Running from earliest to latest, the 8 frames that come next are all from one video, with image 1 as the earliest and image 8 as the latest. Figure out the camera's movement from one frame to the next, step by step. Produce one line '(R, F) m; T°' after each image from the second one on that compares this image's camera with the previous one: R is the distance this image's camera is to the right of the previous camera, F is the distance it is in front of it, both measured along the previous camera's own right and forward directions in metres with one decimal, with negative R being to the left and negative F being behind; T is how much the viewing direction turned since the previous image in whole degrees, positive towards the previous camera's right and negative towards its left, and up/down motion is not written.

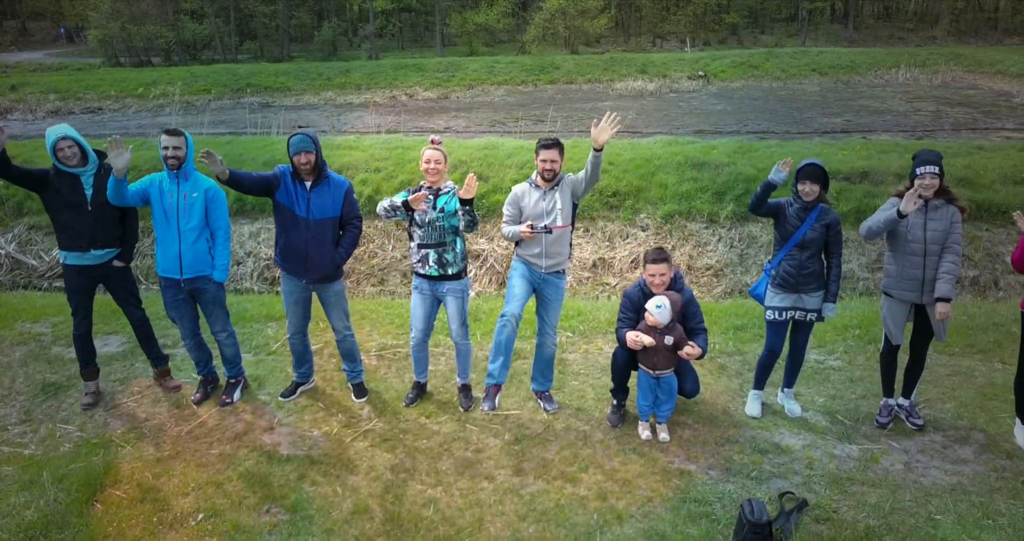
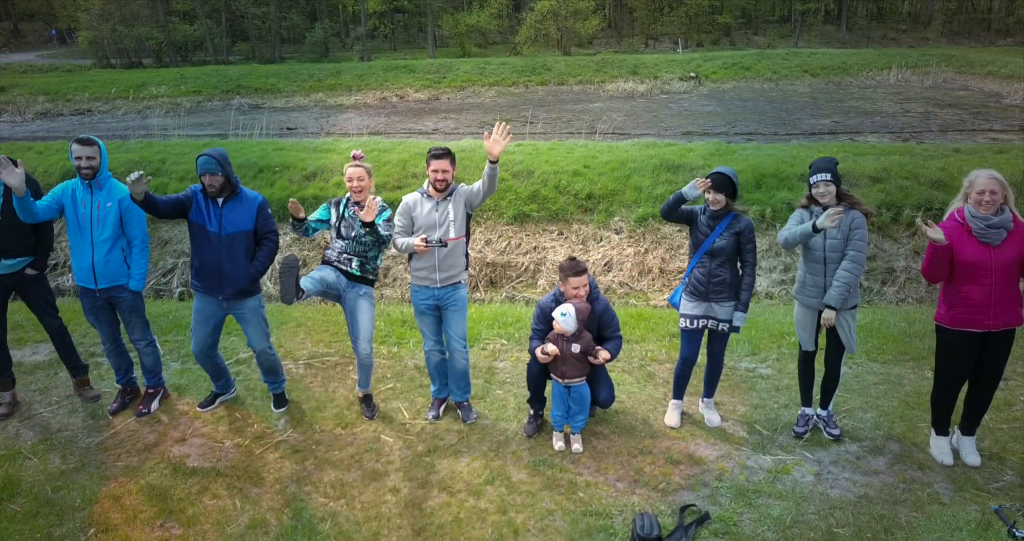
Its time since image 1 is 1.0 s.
(+0.5, 0.0) m; 0°
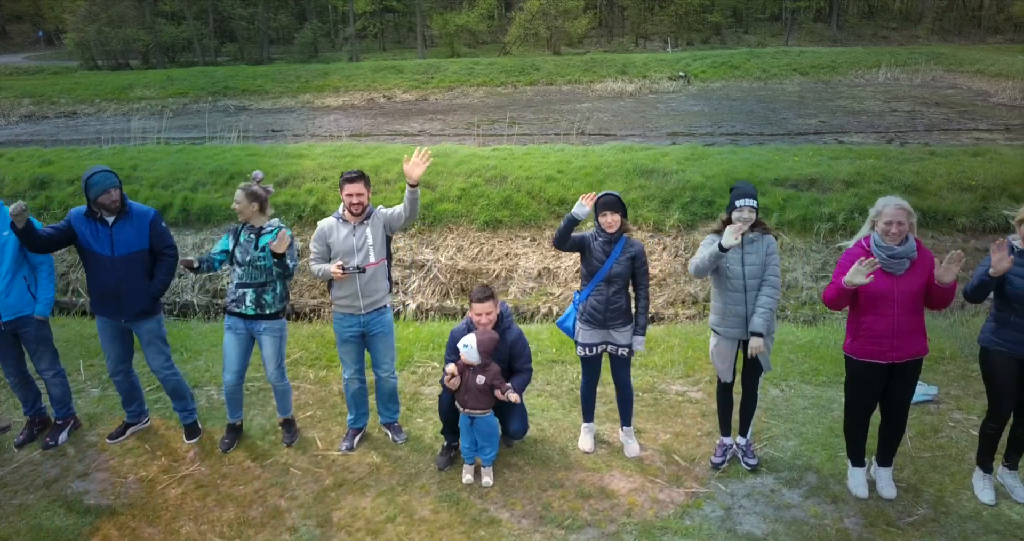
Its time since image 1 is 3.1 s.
(+0.5, +0.1) m; 0°
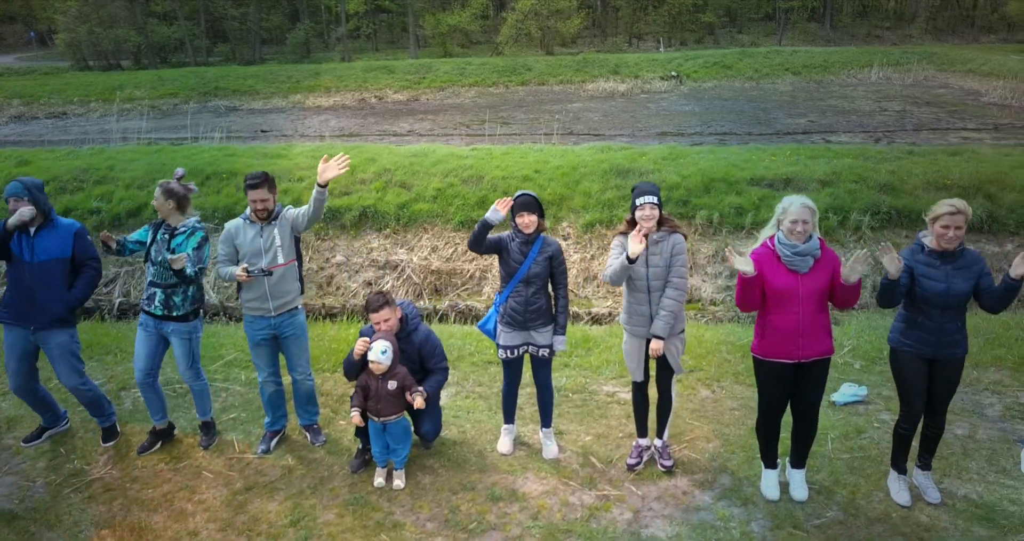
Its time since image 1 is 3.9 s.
(+0.5, +0.1) m; 0°
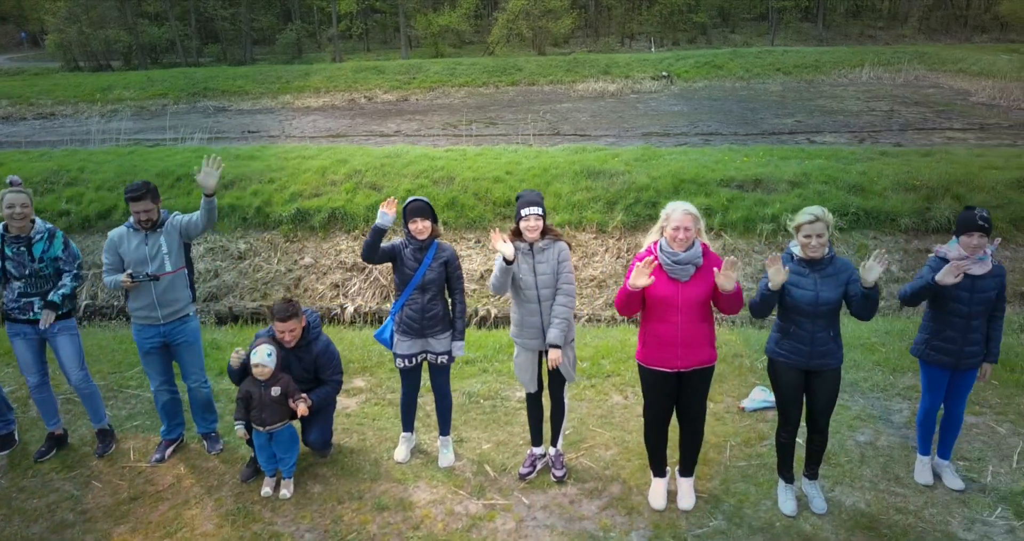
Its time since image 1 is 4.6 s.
(+0.7, 0.0) m; 0°
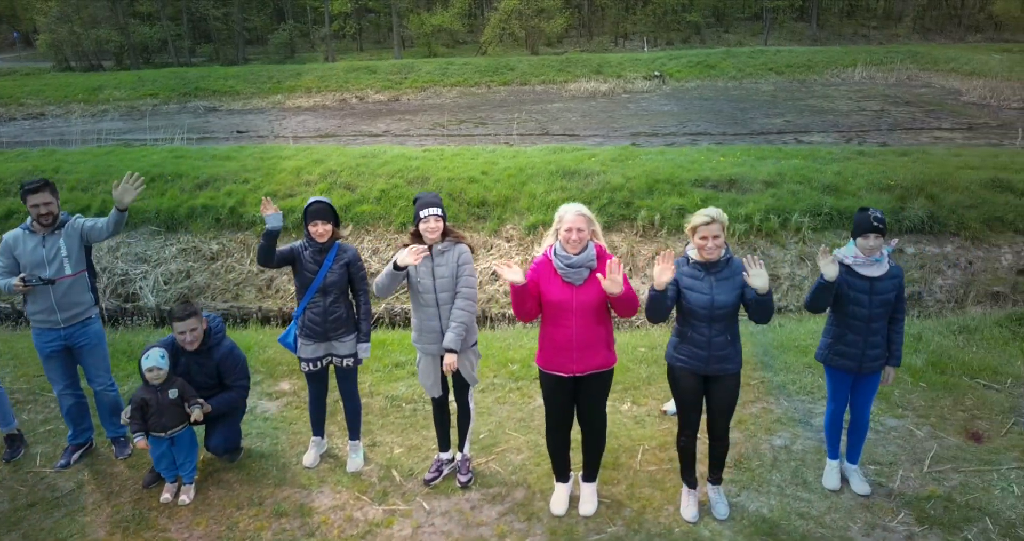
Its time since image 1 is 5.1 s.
(+0.6, +0.1) m; 0°
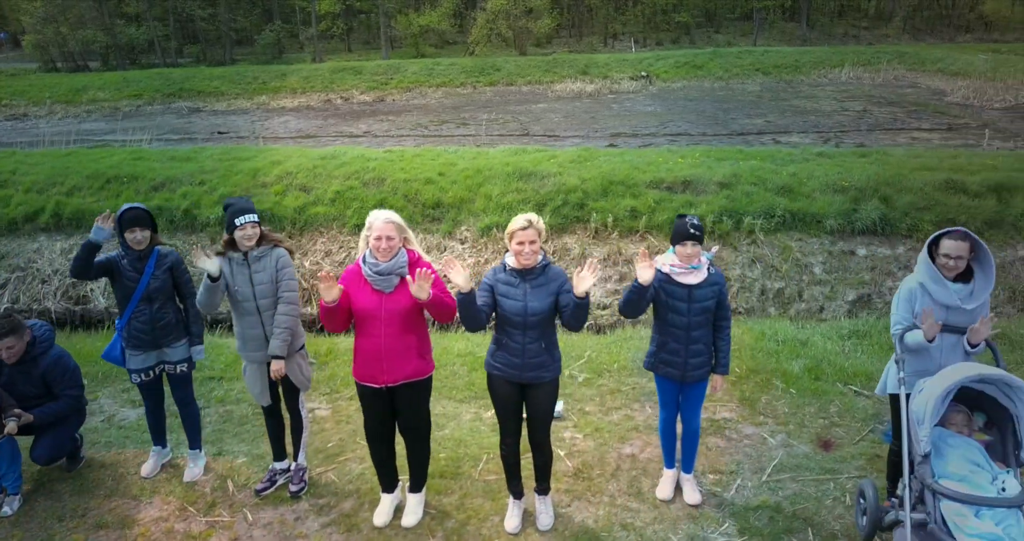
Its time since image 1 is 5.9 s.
(+1.0, +0.1) m; 0°
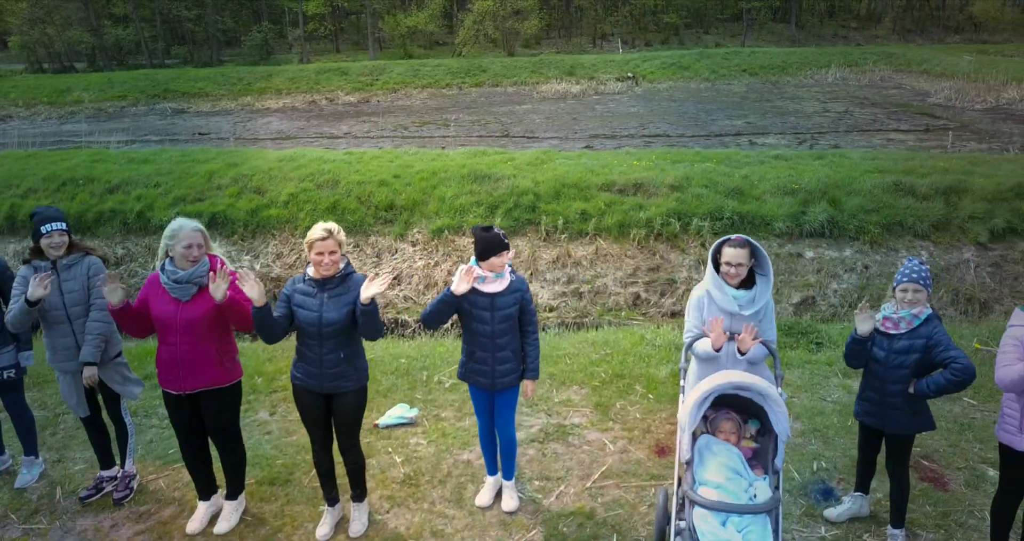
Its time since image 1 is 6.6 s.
(+1.1, 0.0) m; 0°
